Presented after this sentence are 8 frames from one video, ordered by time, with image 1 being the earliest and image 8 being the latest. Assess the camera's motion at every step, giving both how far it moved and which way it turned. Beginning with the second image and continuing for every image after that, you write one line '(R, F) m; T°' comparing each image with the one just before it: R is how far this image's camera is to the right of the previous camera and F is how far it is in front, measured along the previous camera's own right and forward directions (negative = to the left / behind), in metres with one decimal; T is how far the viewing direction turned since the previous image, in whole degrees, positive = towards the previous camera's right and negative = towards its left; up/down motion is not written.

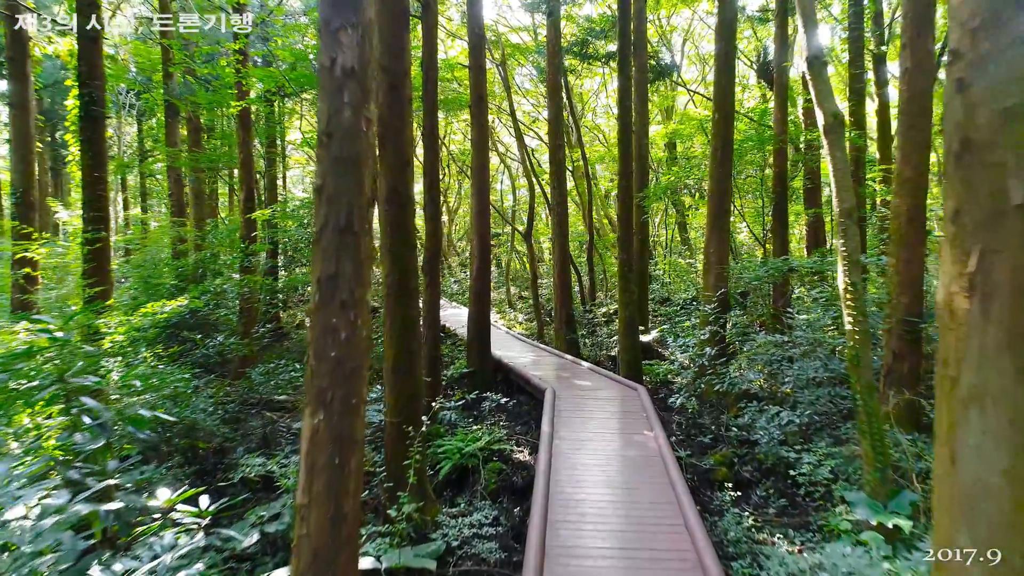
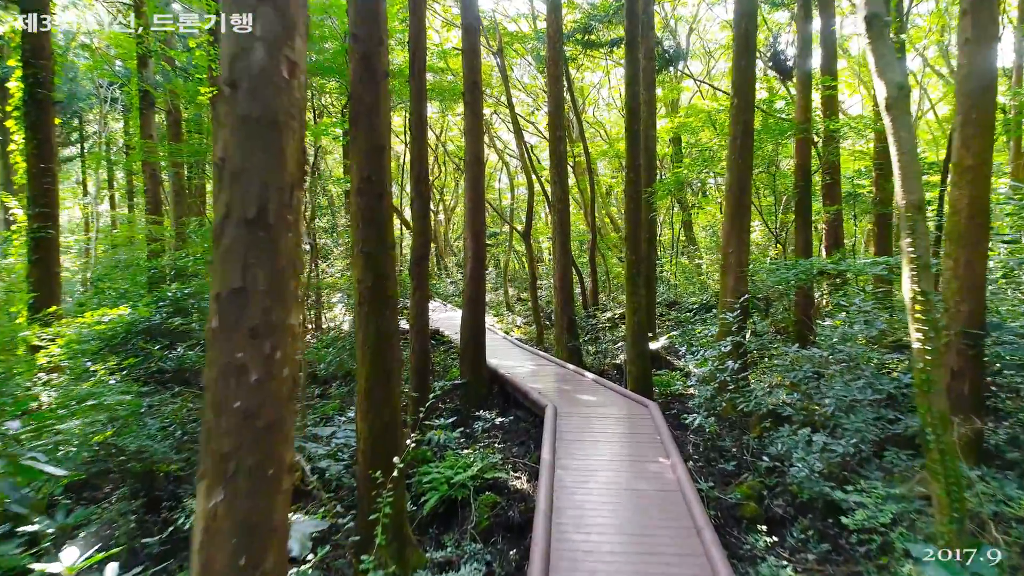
(0.0, +0.7) m; 0°
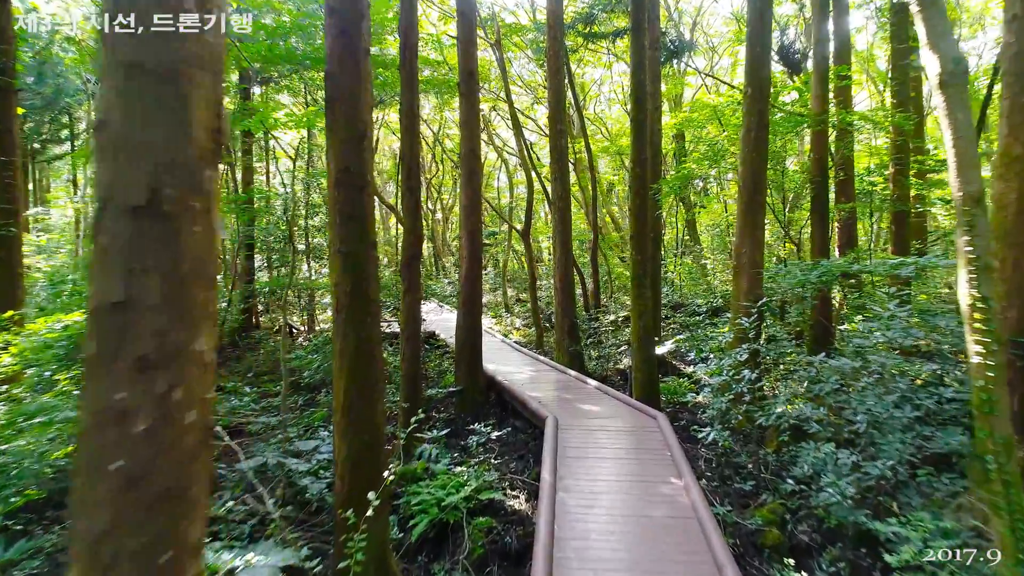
(0.0, +0.4) m; 0°
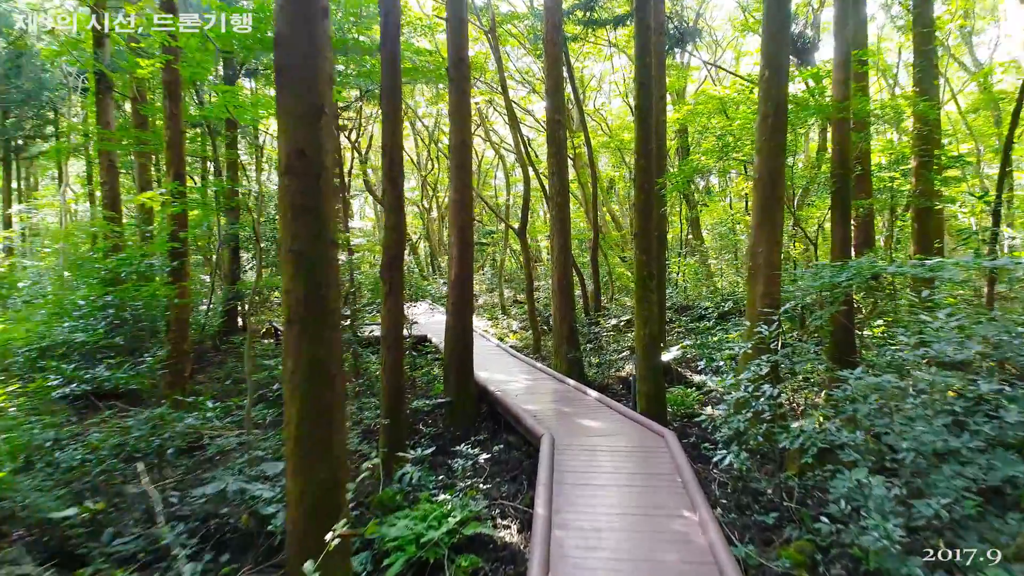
(+0.1, +0.6) m; 0°
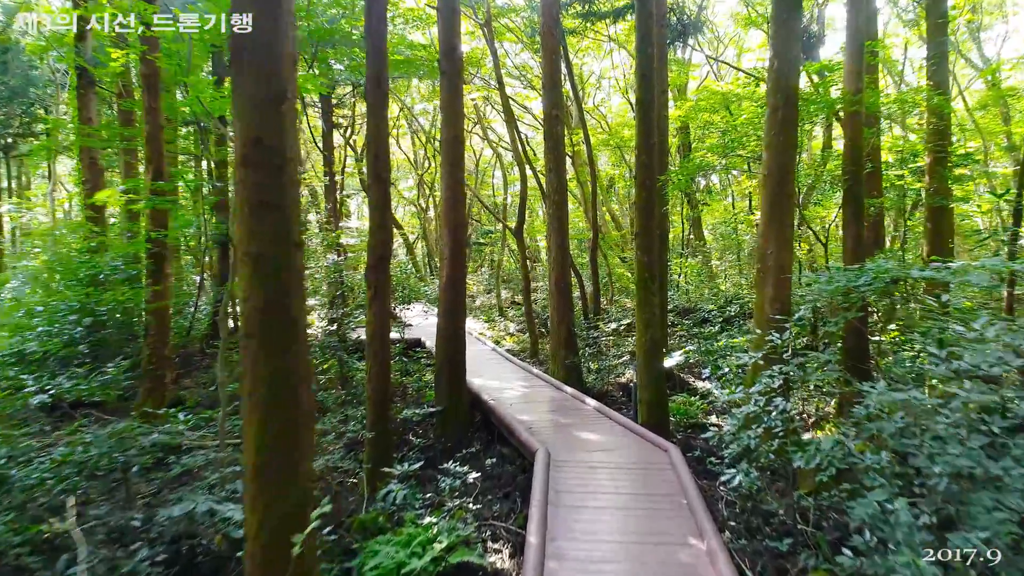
(+0.1, +0.3) m; 0°
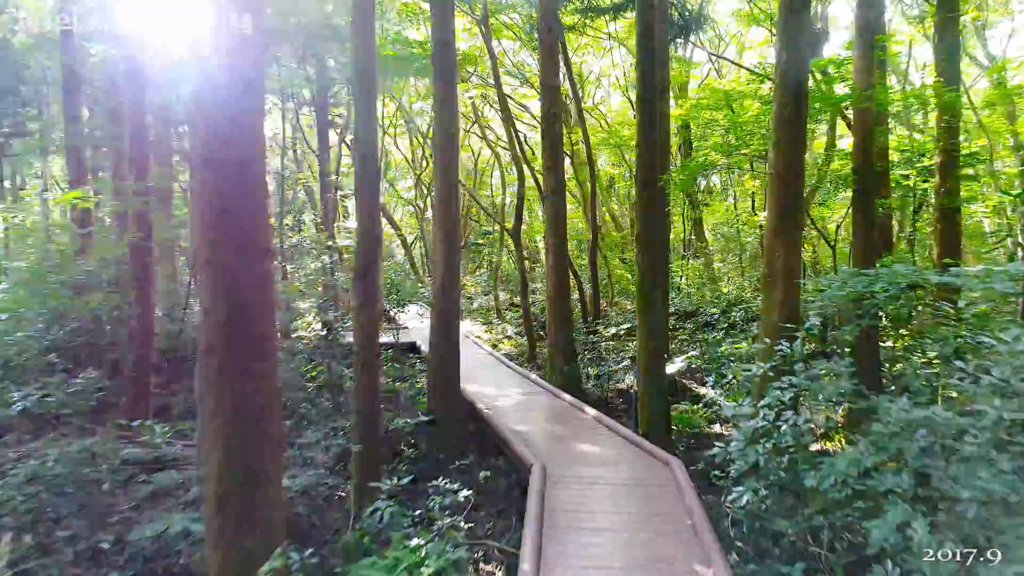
(0.0, +0.2) m; 0°
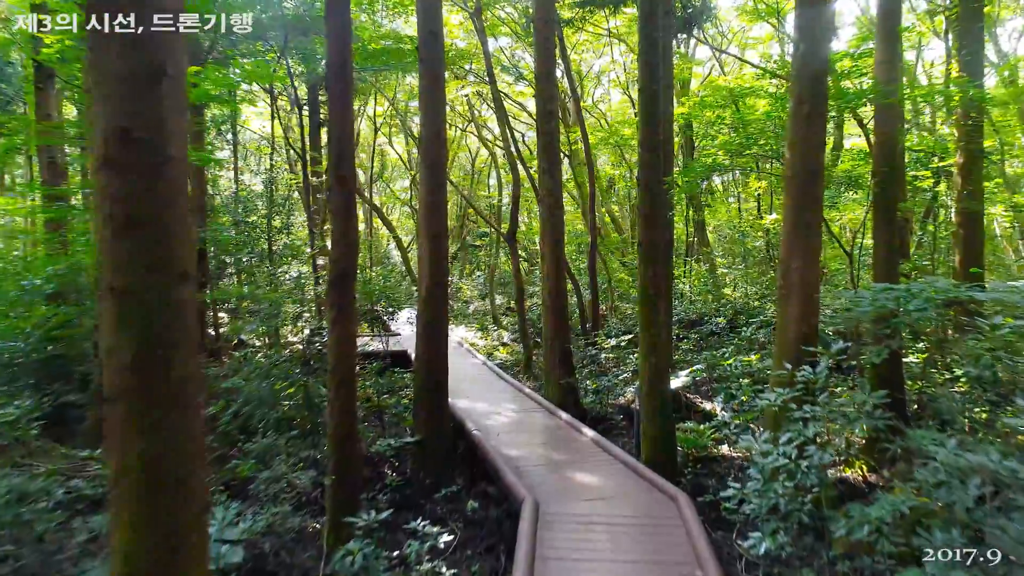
(+0.1, +0.5) m; 0°
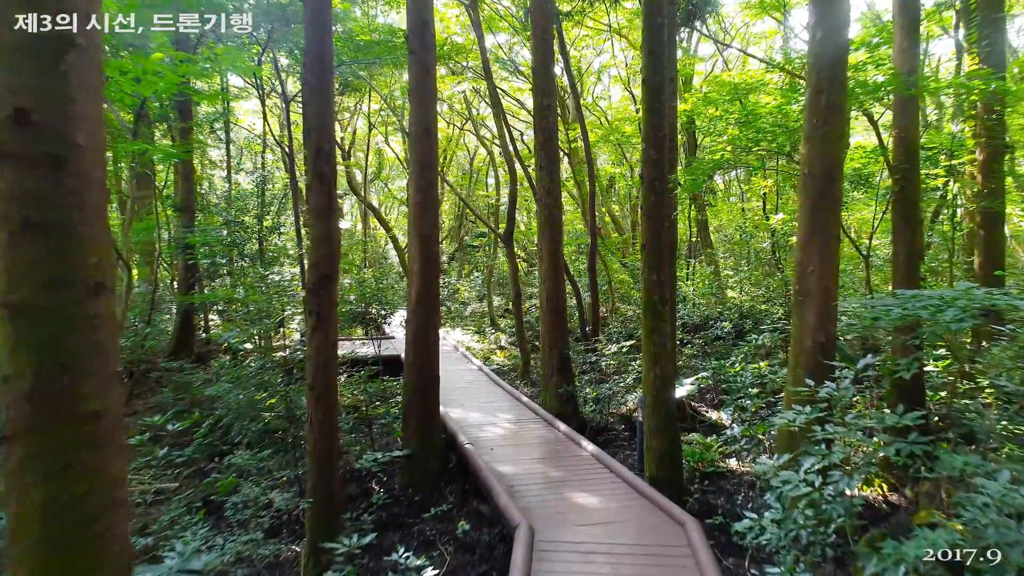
(+0.1, +0.3) m; 0°
